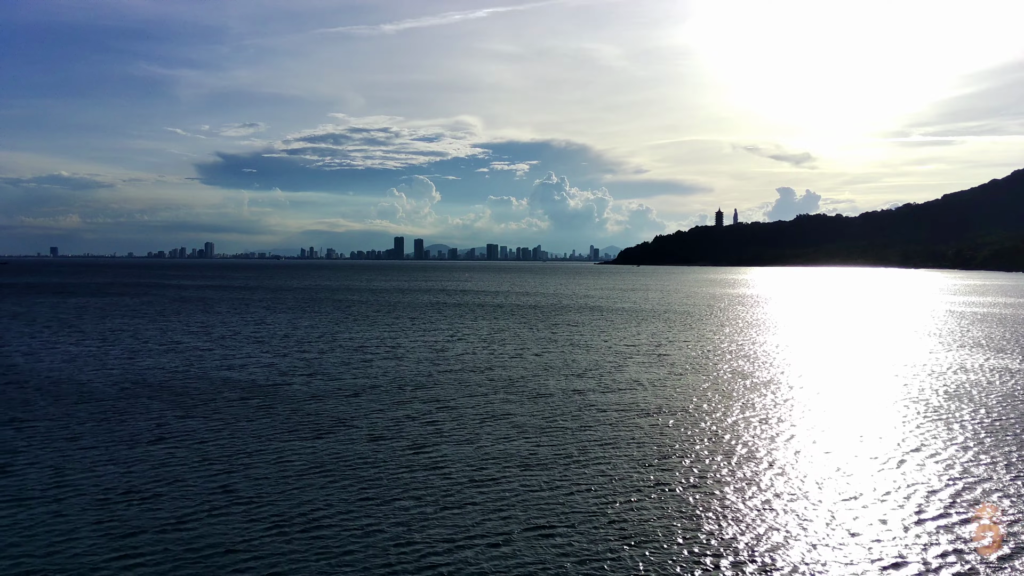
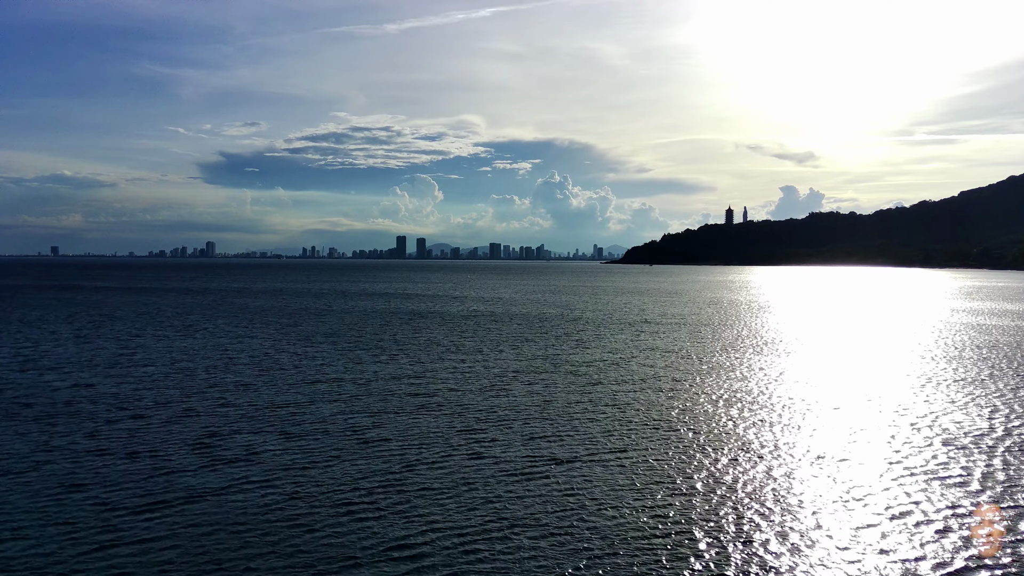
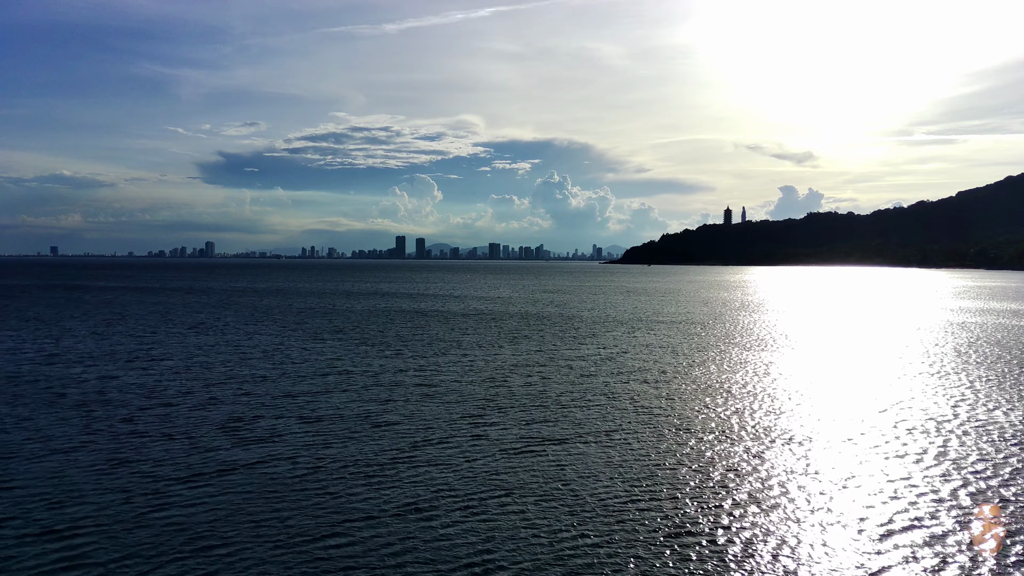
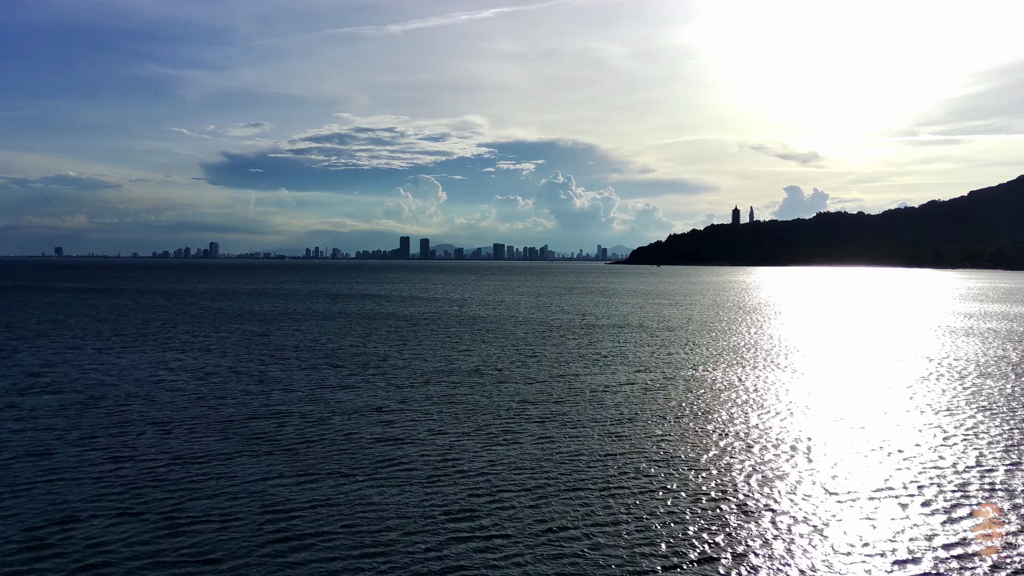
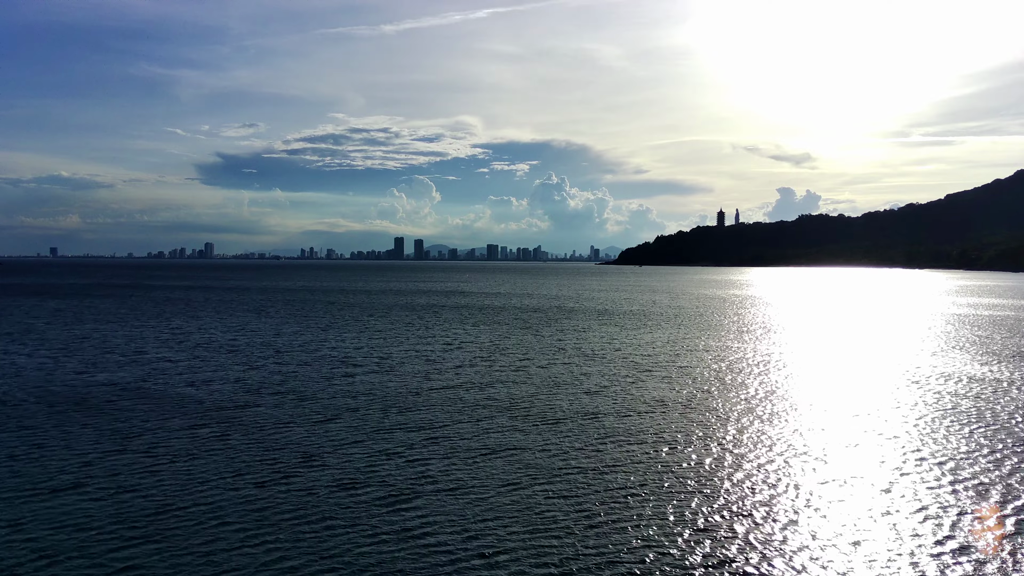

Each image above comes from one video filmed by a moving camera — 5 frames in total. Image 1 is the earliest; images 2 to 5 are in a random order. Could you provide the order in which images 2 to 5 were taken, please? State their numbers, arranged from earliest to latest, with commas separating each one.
5, 3, 2, 4
